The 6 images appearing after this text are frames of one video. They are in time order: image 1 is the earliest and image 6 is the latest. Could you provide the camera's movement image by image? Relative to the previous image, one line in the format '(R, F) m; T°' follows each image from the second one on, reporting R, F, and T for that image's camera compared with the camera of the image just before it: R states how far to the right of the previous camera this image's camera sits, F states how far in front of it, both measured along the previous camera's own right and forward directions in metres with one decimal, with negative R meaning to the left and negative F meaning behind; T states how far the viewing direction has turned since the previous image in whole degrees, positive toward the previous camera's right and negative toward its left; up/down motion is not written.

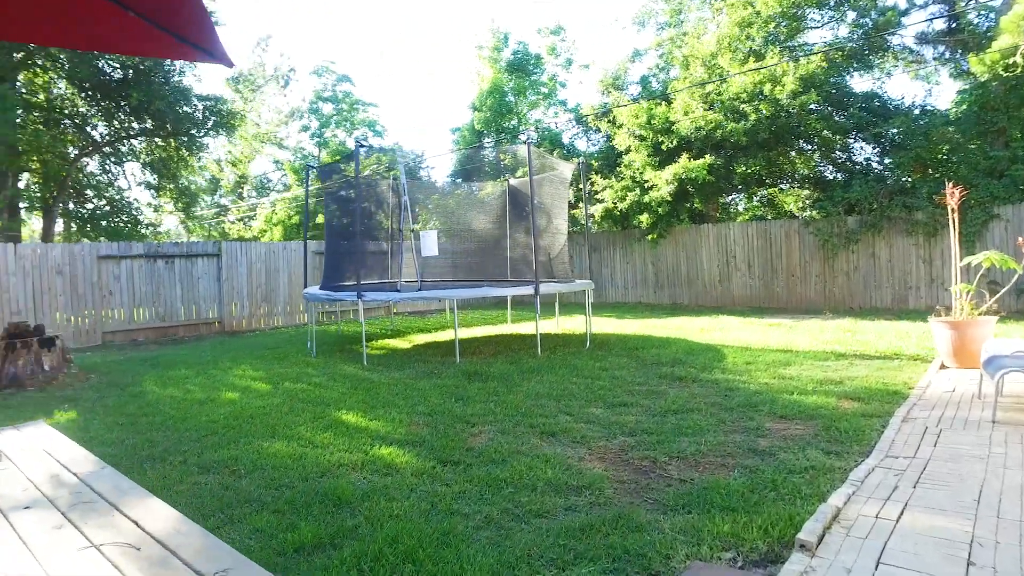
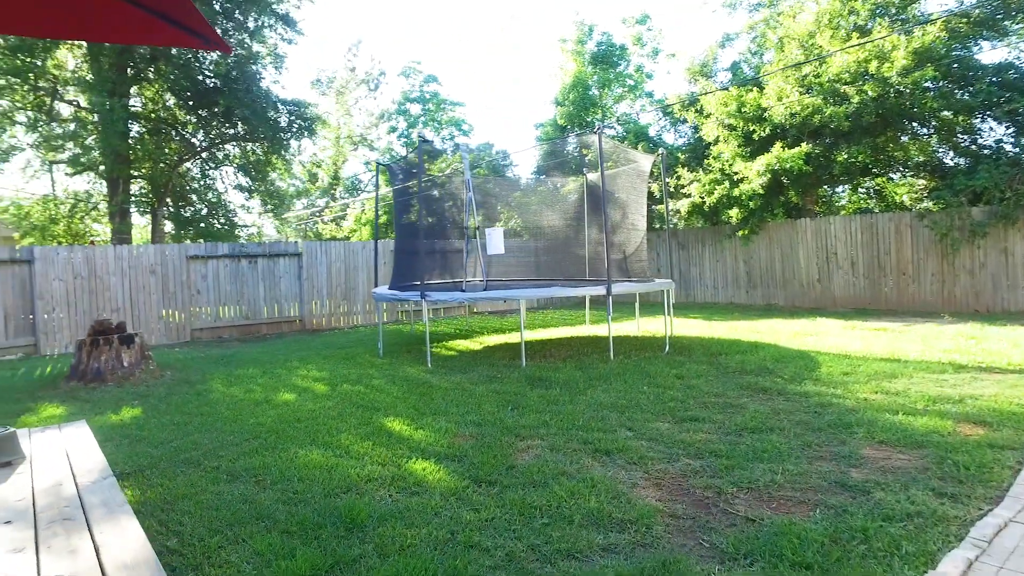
(+0.2, +0.3) m; -8°
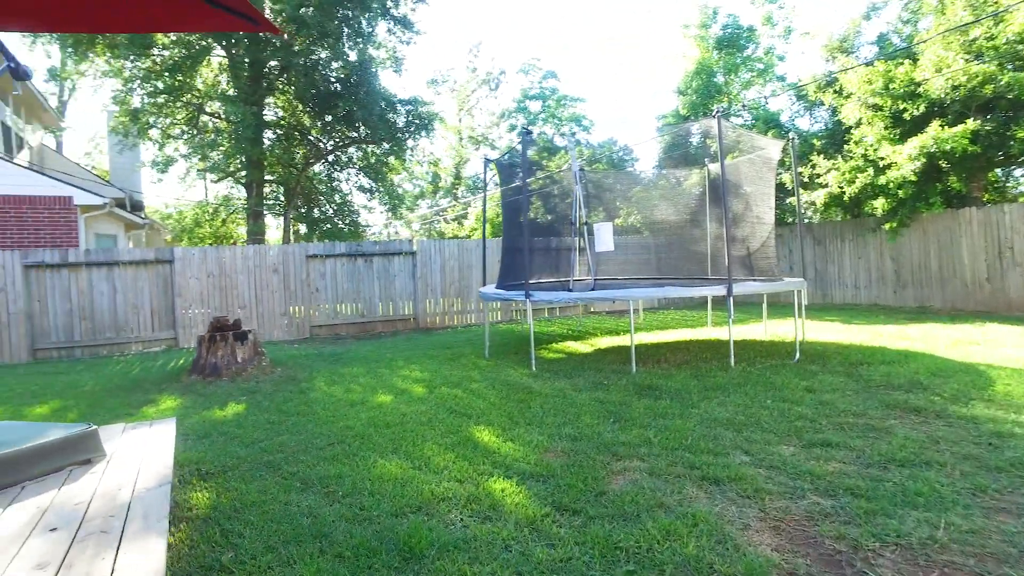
(+0.1, +0.3) m; -10°
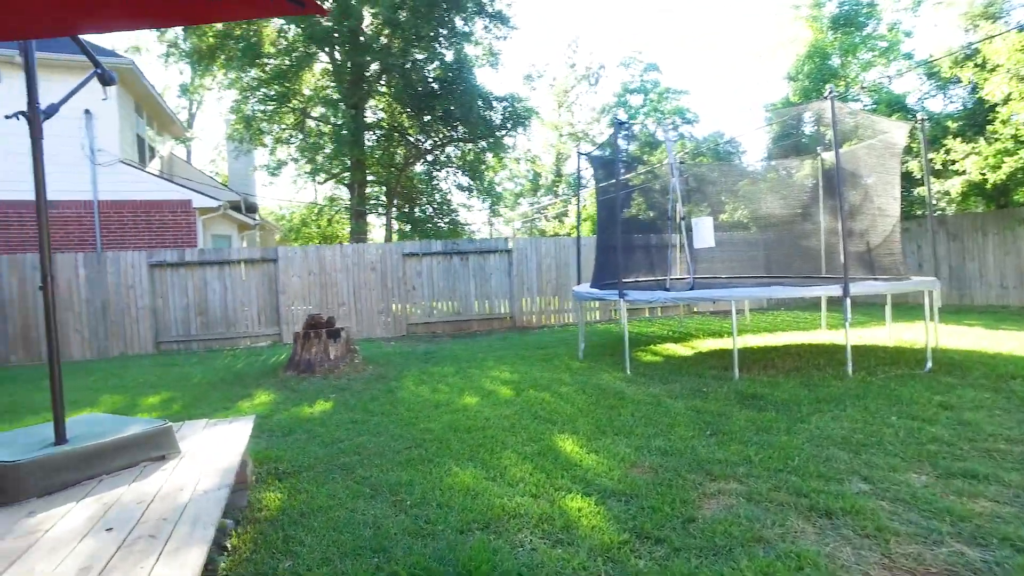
(+0.1, +0.2) m; -9°
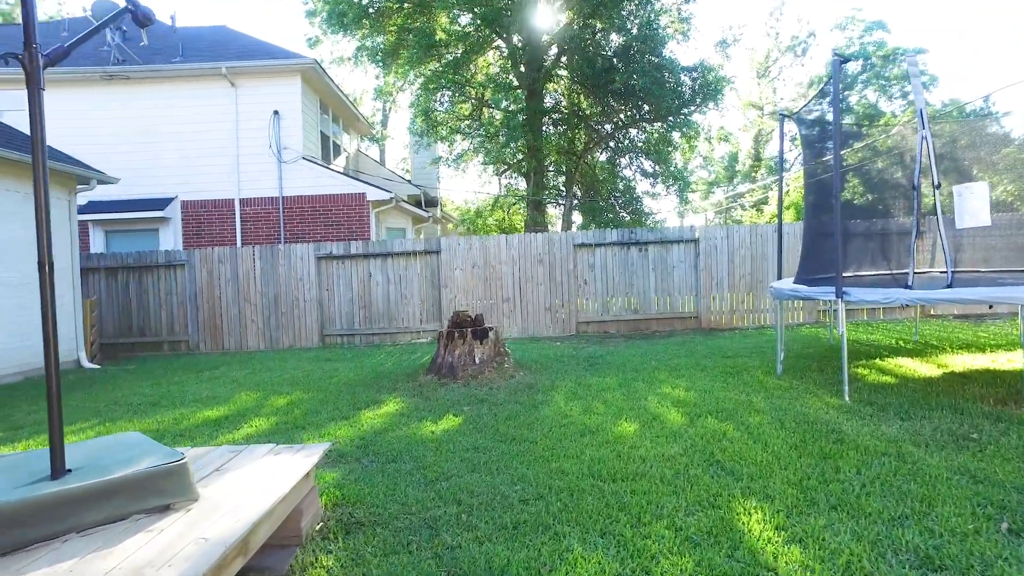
(+0.1, +1.0) m; -16°
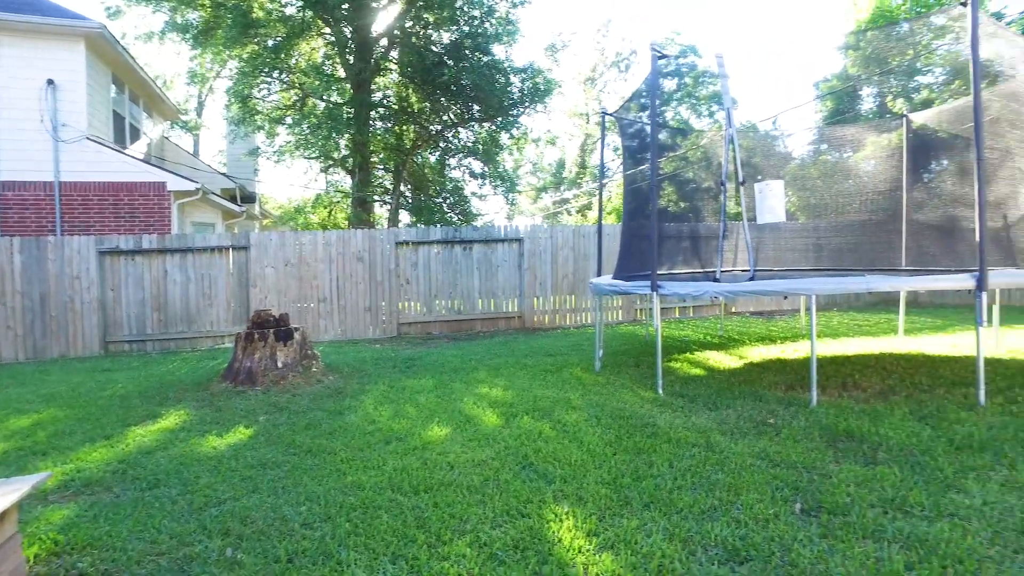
(+0.2, +0.3) m; +14°
